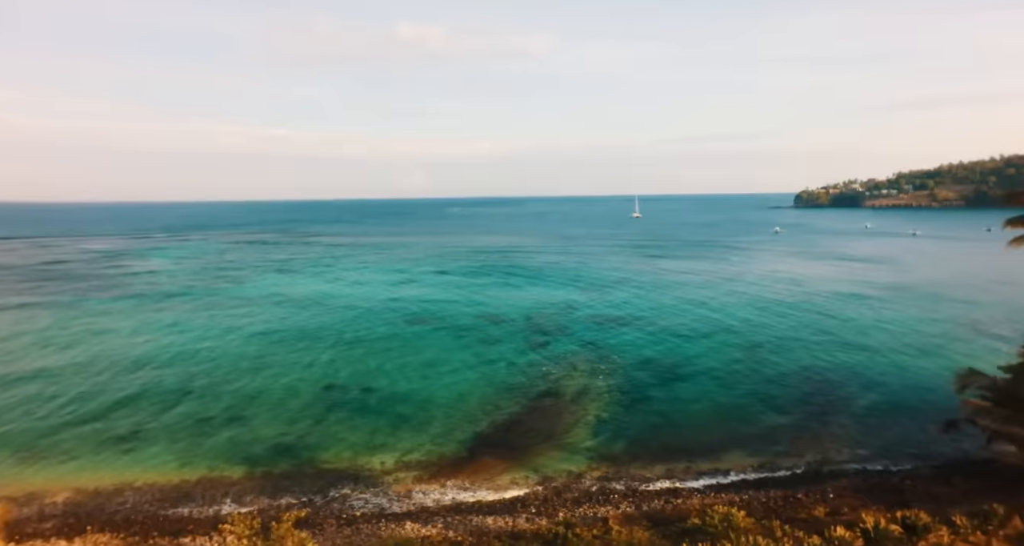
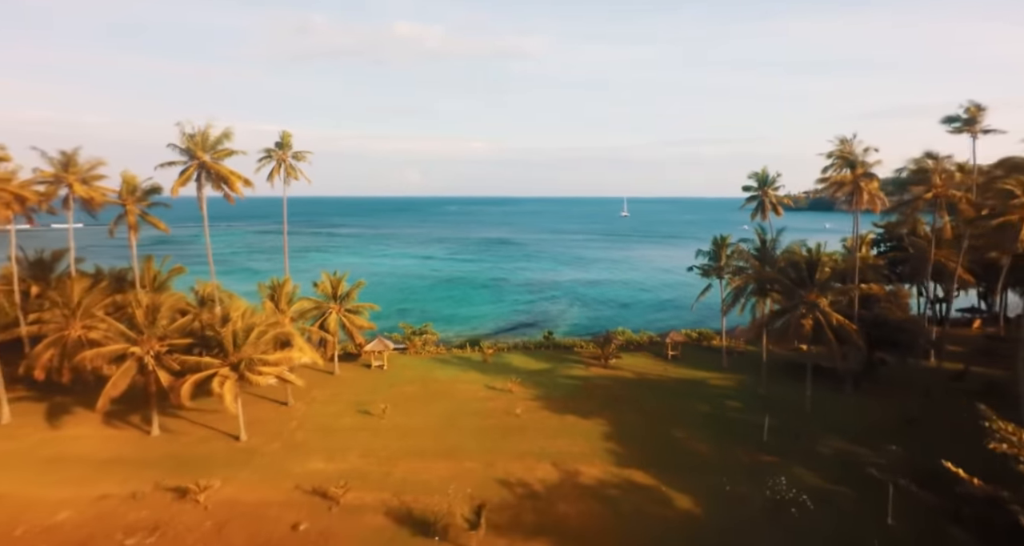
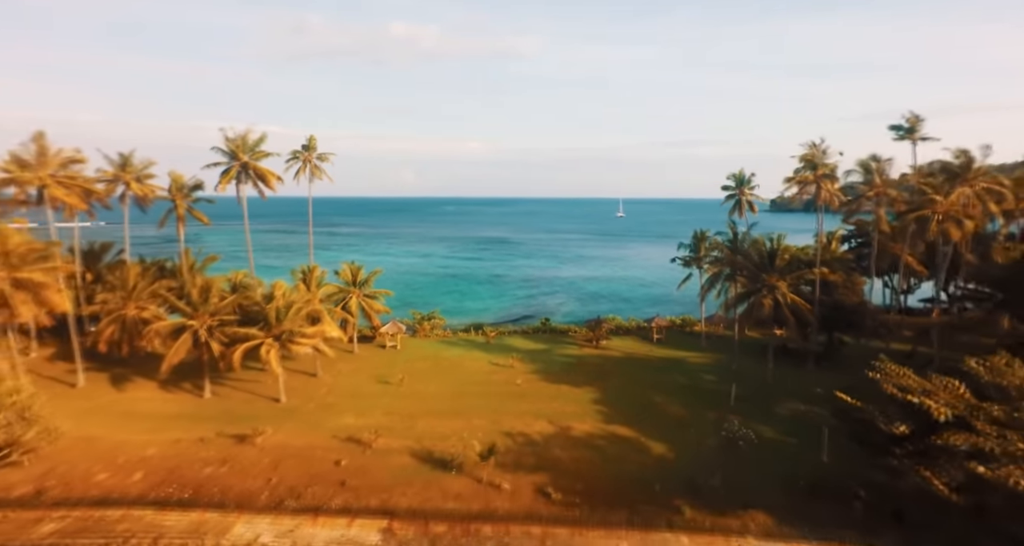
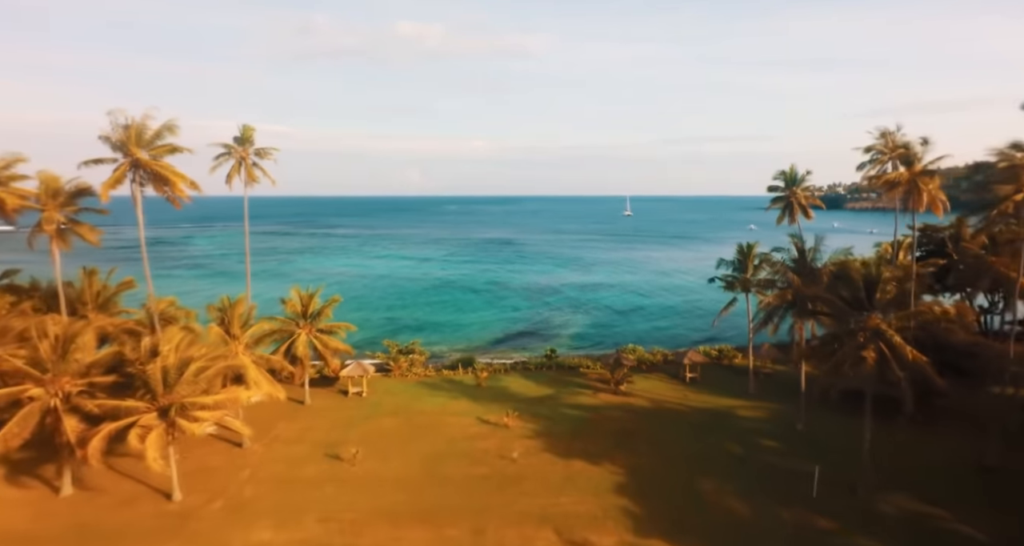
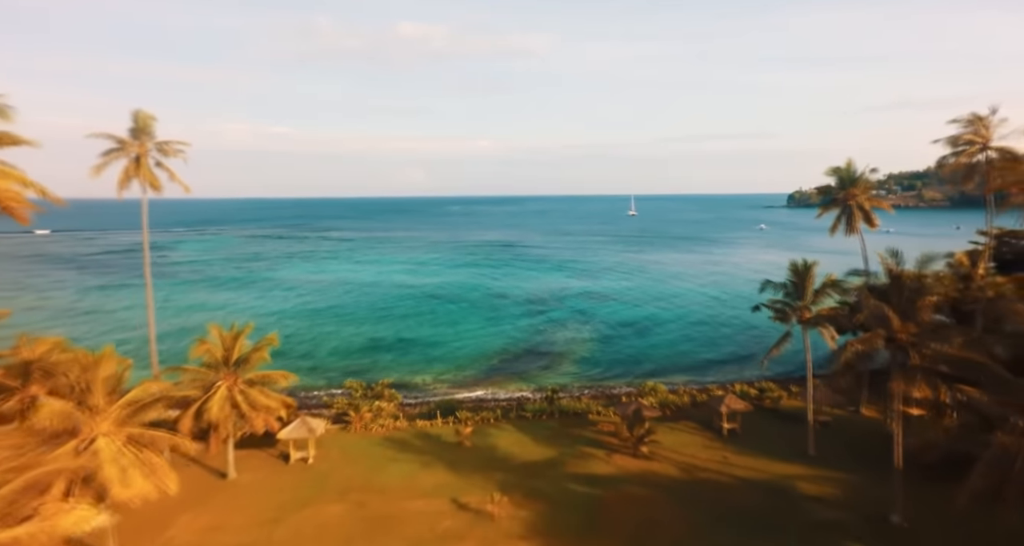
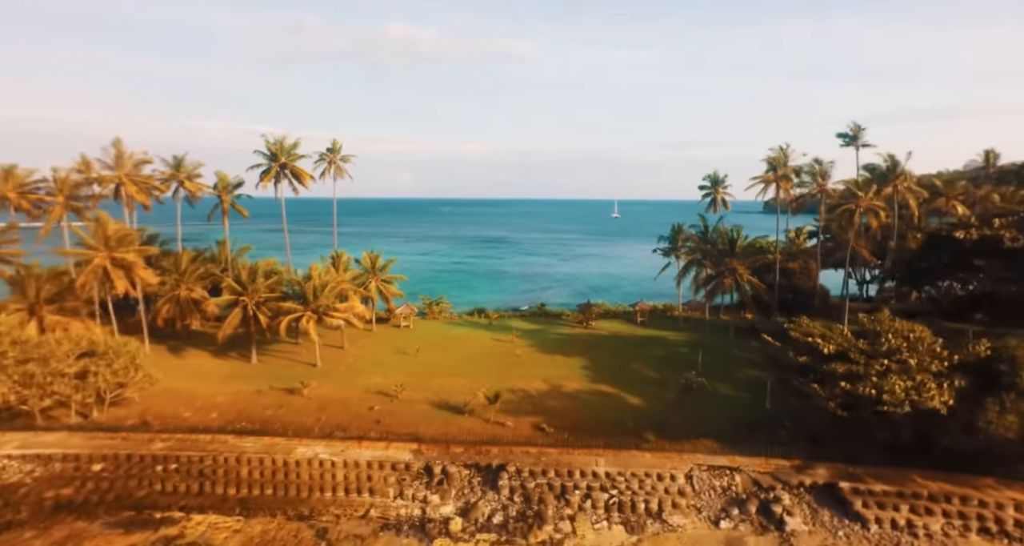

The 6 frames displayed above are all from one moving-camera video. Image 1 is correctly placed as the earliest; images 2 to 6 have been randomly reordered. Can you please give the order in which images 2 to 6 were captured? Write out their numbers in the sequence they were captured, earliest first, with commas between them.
5, 4, 2, 3, 6
